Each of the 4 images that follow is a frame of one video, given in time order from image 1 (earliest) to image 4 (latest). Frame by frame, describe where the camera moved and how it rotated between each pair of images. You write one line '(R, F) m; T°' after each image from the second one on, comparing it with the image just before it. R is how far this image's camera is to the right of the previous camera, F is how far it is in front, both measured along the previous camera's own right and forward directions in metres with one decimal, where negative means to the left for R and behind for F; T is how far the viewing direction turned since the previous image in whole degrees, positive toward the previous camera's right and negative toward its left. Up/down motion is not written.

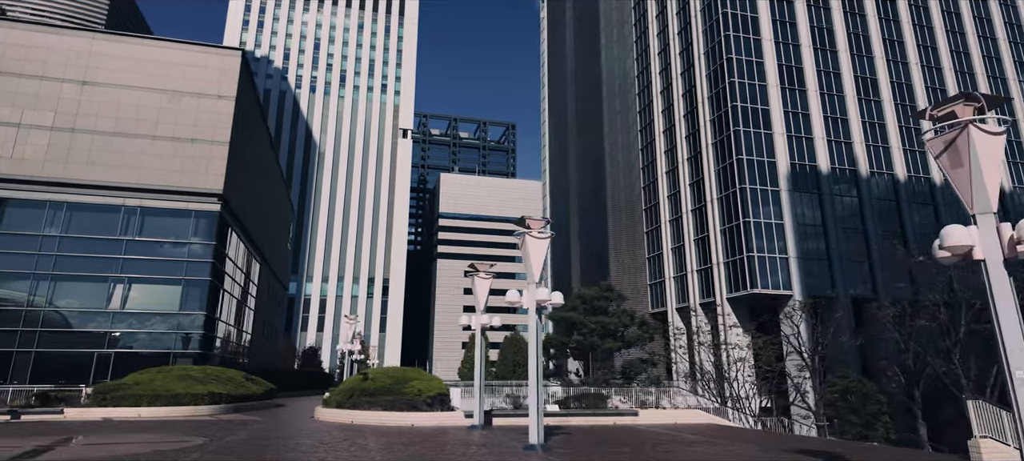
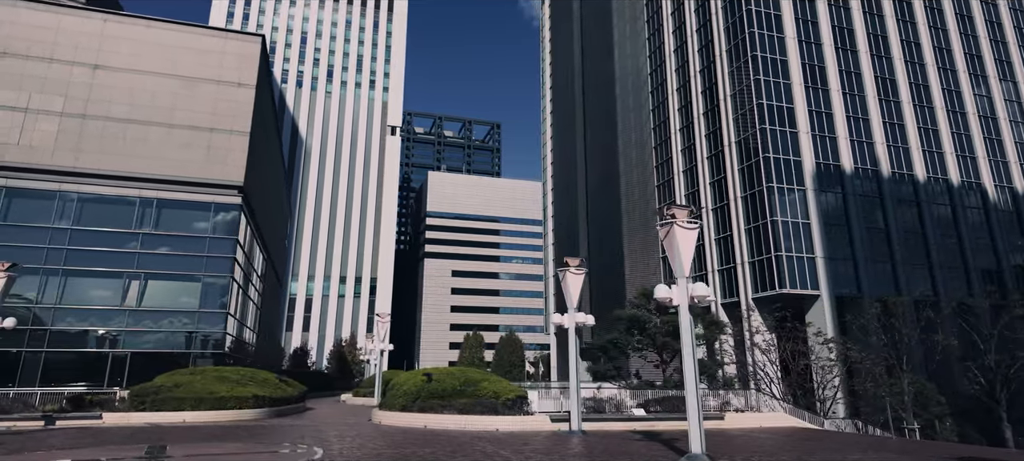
(-3.2, +1.1) m; +2°
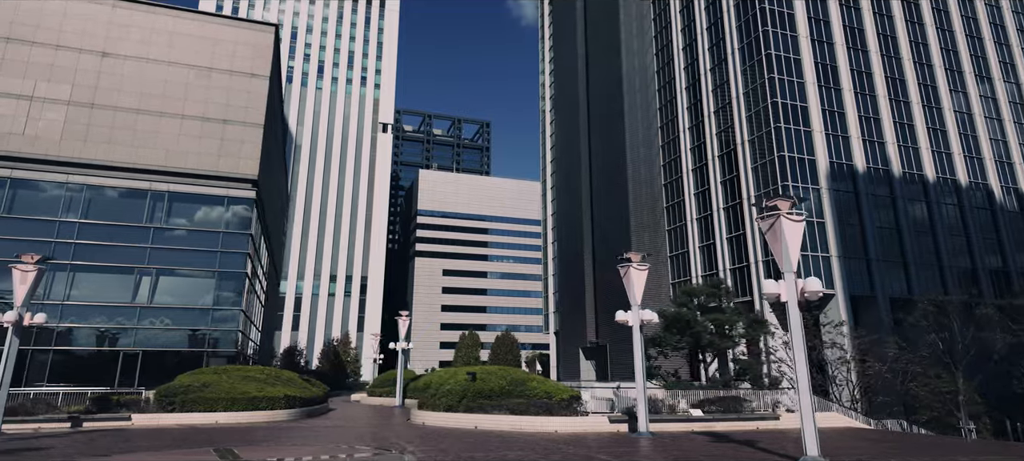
(-2.0, +0.6) m; +1°
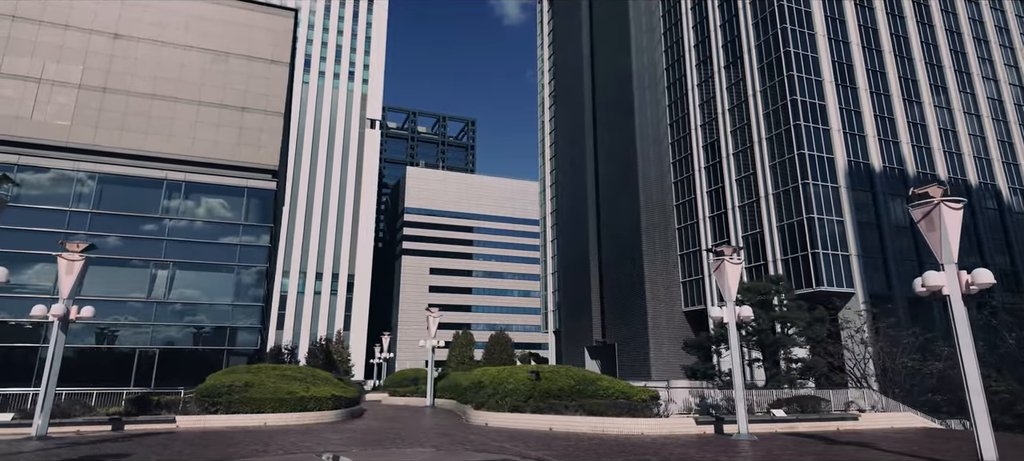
(-2.7, +0.9) m; +2°
